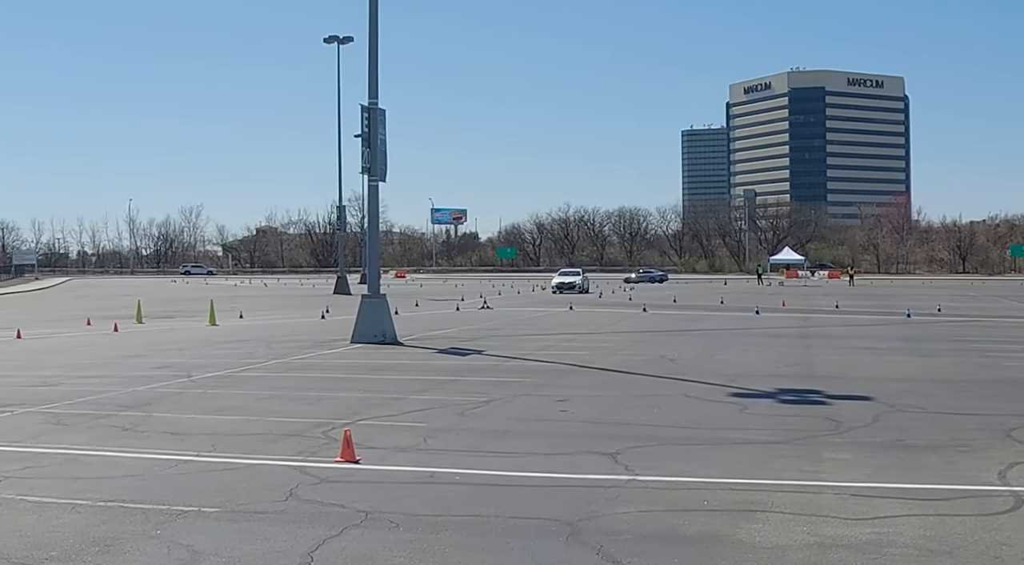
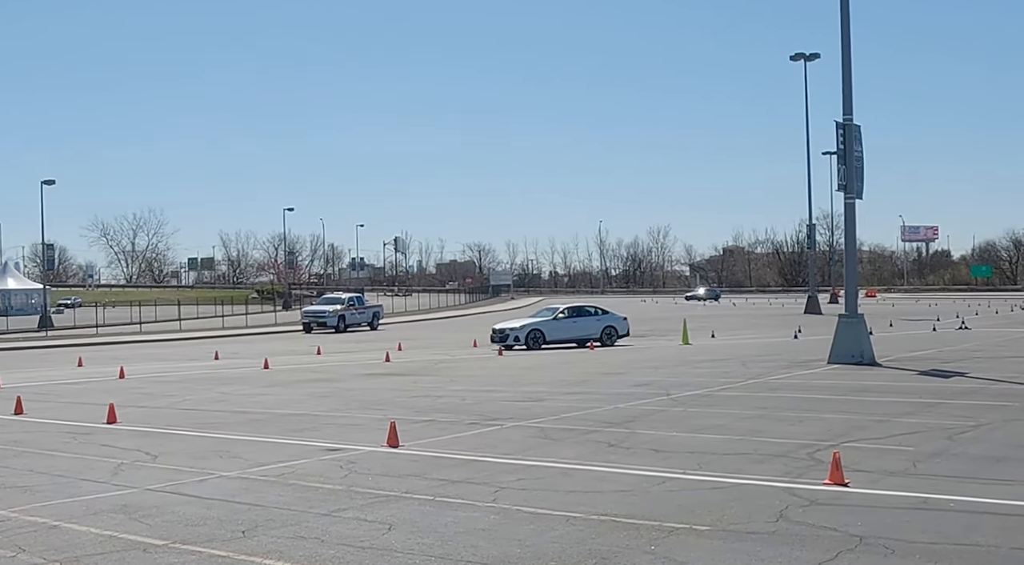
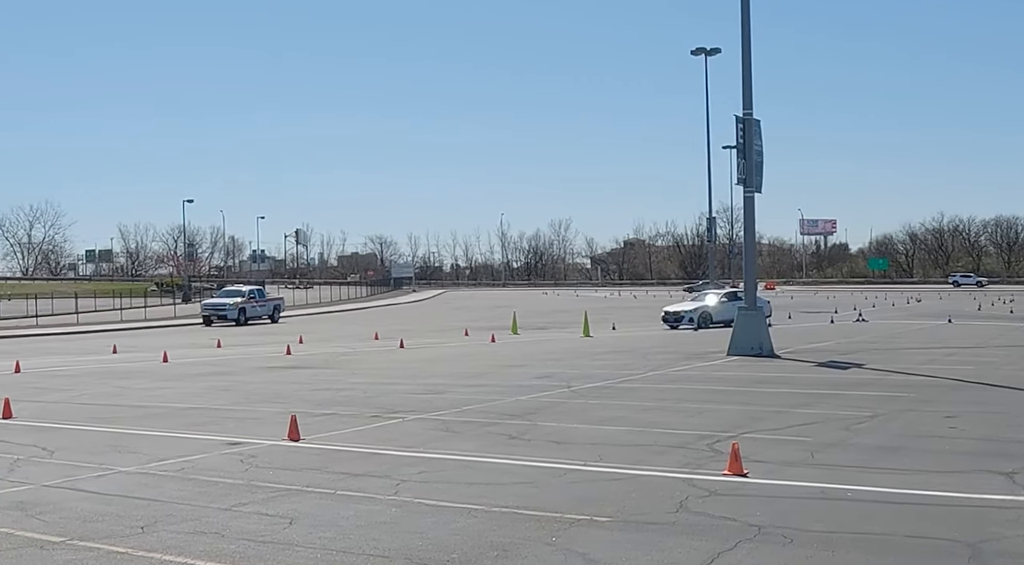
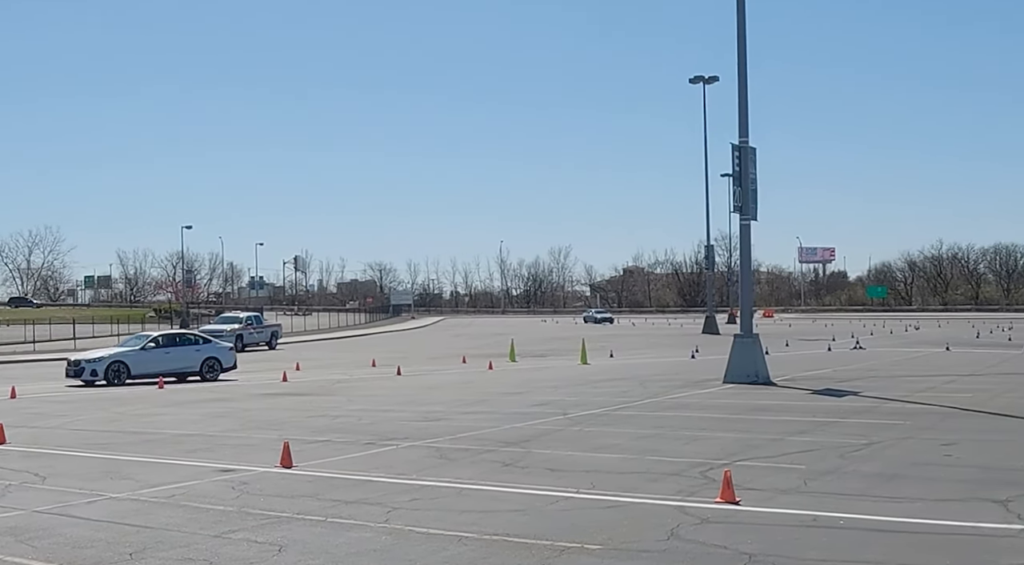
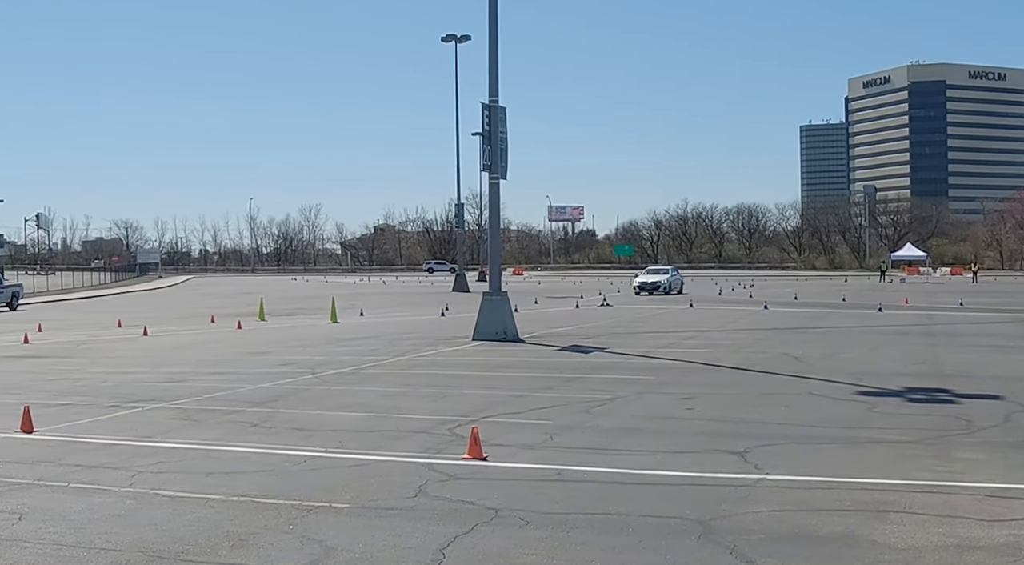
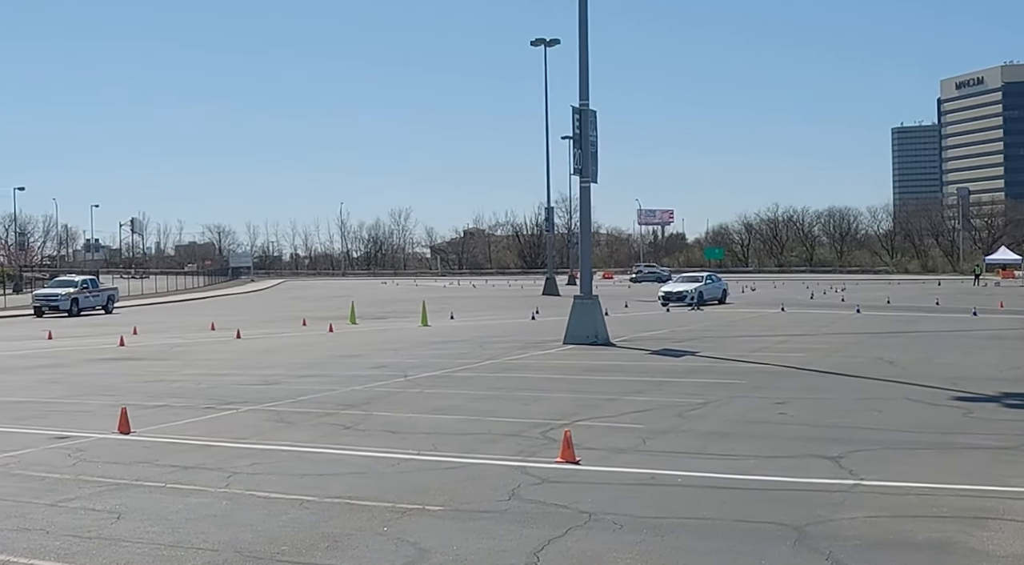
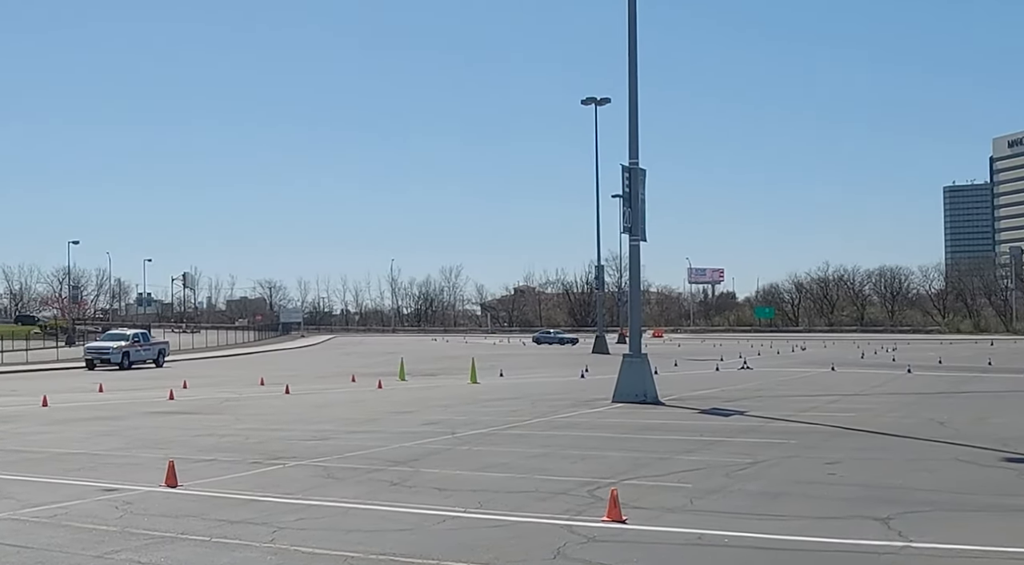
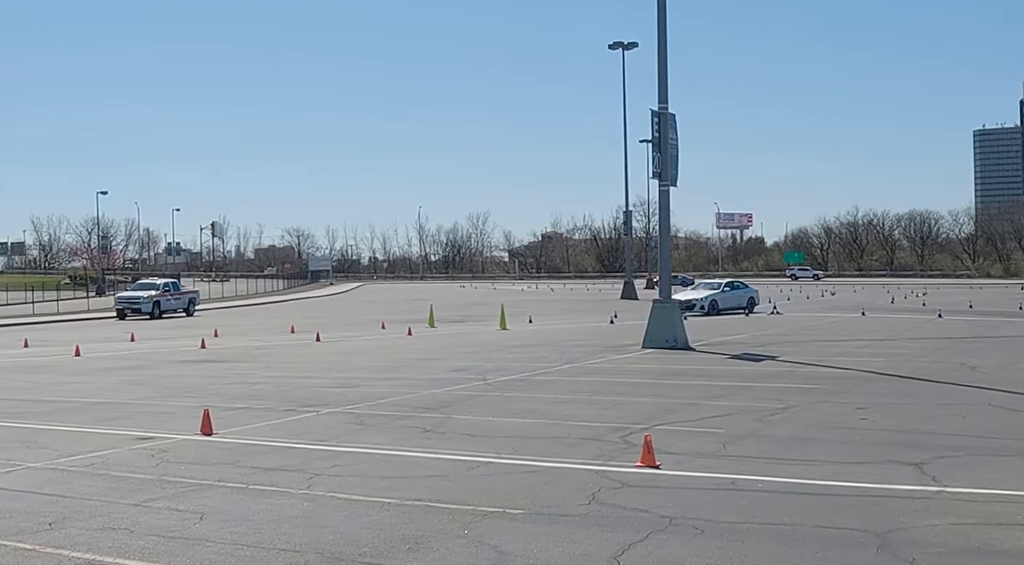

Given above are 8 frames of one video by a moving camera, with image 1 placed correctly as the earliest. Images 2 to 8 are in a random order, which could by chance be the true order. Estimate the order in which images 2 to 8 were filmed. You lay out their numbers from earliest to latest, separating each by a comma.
5, 6, 8, 3, 2, 4, 7
